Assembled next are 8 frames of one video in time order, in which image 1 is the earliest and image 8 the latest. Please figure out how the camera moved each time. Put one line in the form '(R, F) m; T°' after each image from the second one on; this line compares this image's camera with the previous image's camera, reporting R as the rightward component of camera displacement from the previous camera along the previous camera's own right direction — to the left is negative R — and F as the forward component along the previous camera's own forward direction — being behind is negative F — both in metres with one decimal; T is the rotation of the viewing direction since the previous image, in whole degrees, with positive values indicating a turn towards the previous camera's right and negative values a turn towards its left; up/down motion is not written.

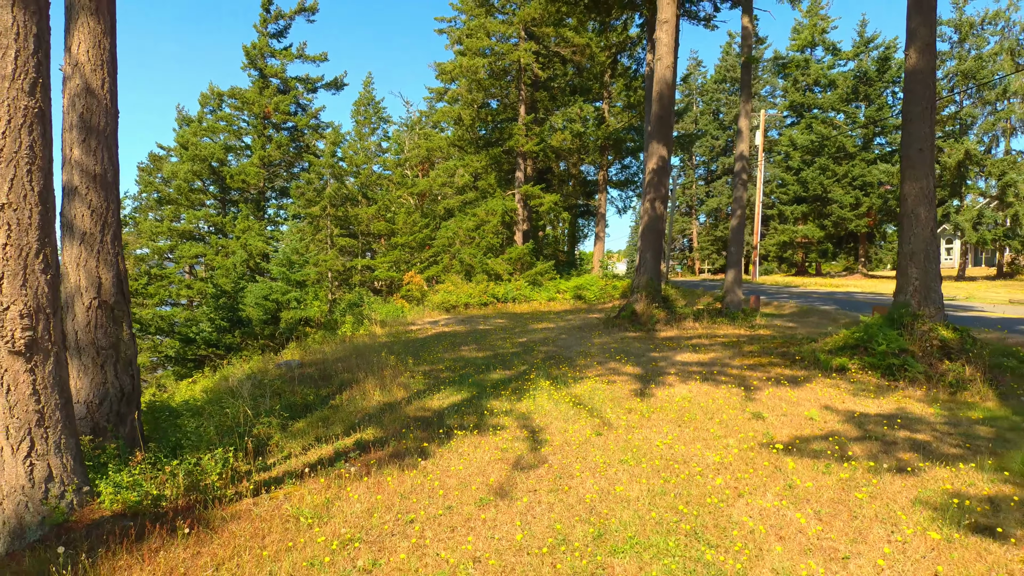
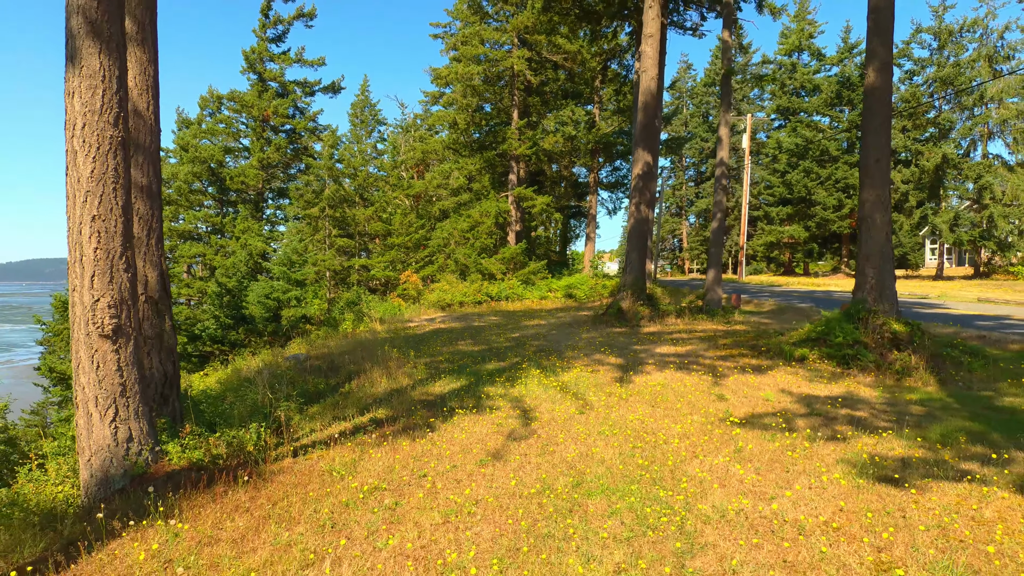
(0.0, -0.8) m; +1°
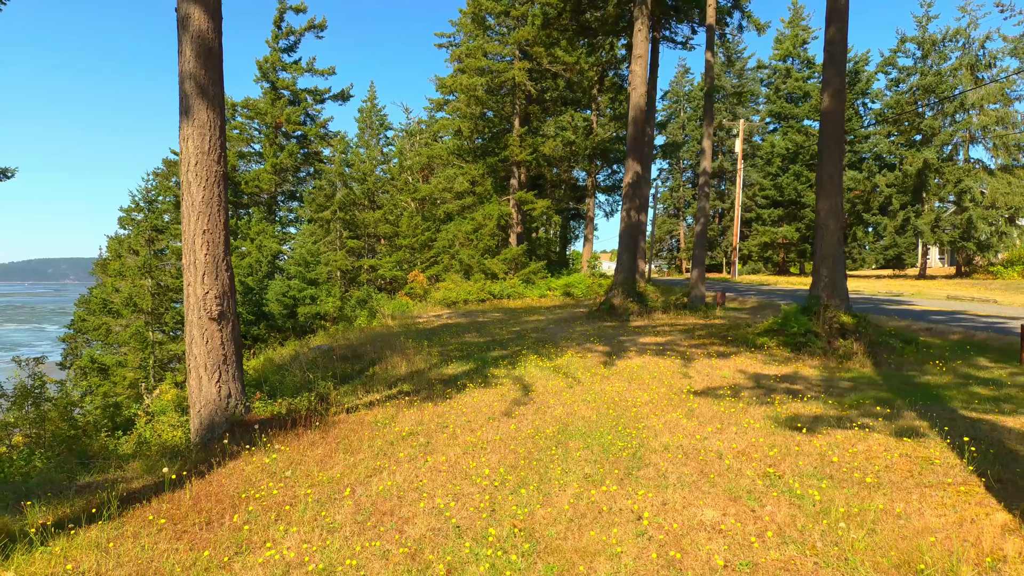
(0.0, -1.5) m; 0°
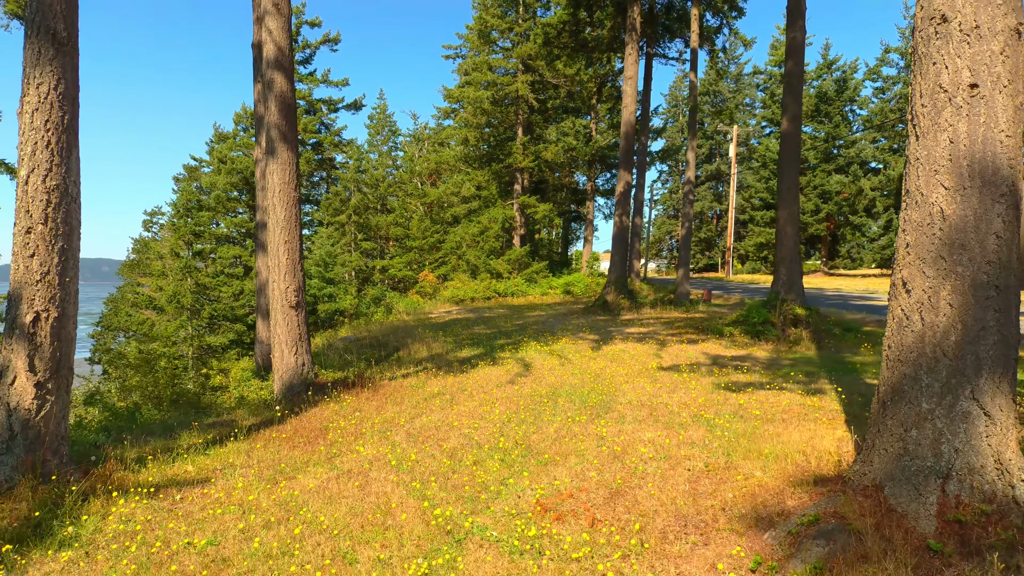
(0.0, -1.9) m; 0°
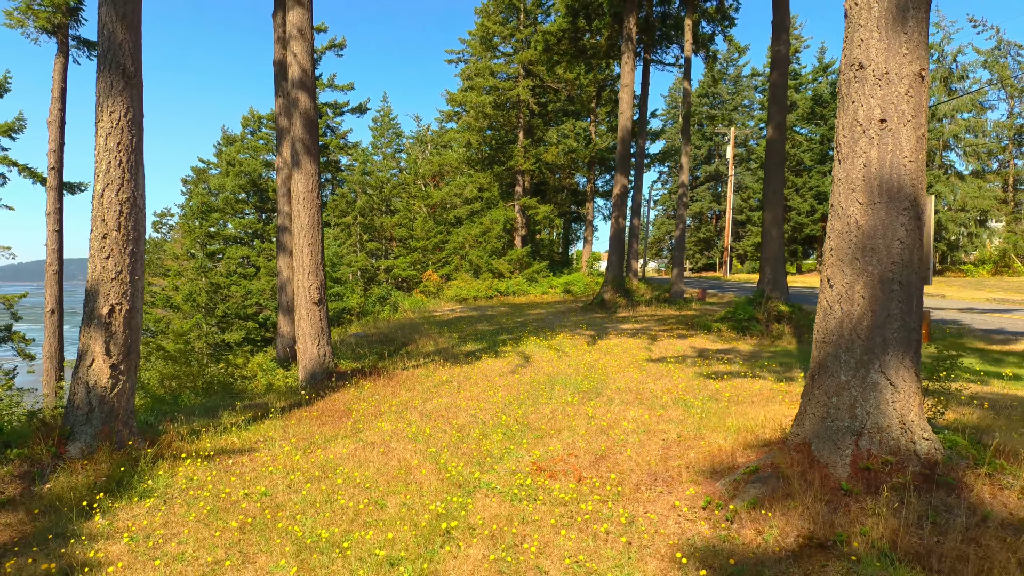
(0.0, -0.8) m; 0°
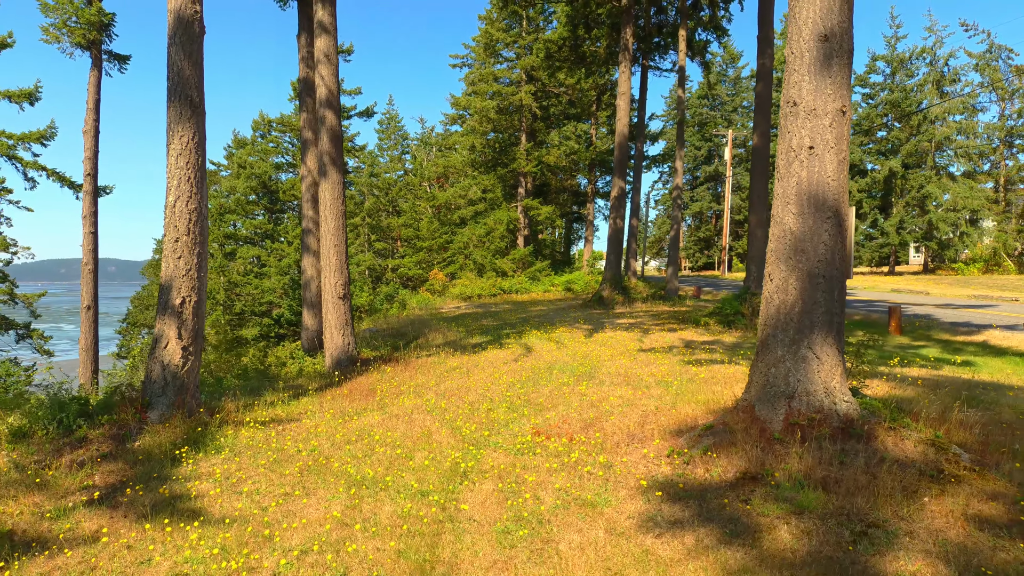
(0.0, -1.1) m; 0°
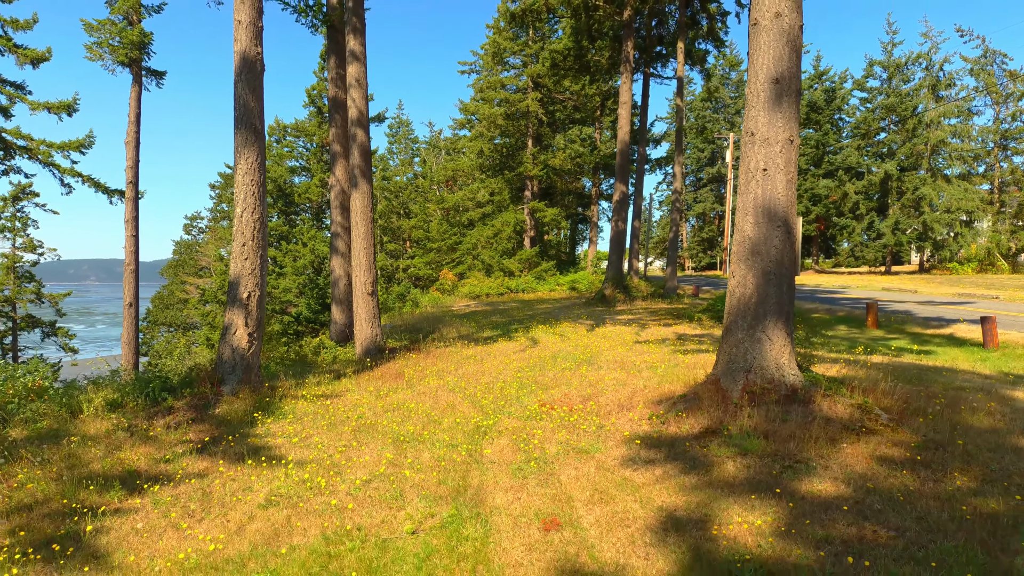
(-0.1, -1.3) m; -1°
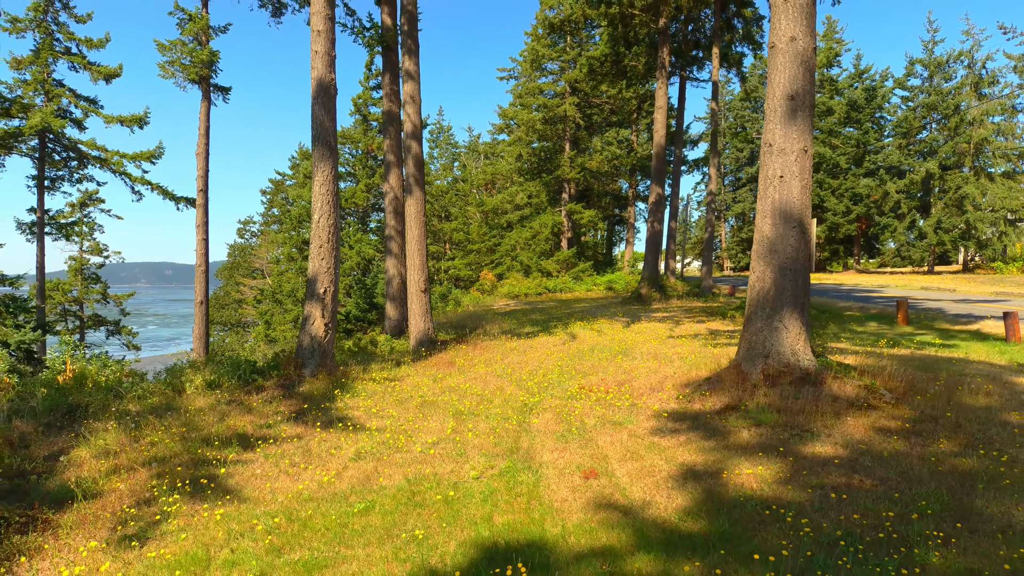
(-0.1, -1.0) m; -3°
